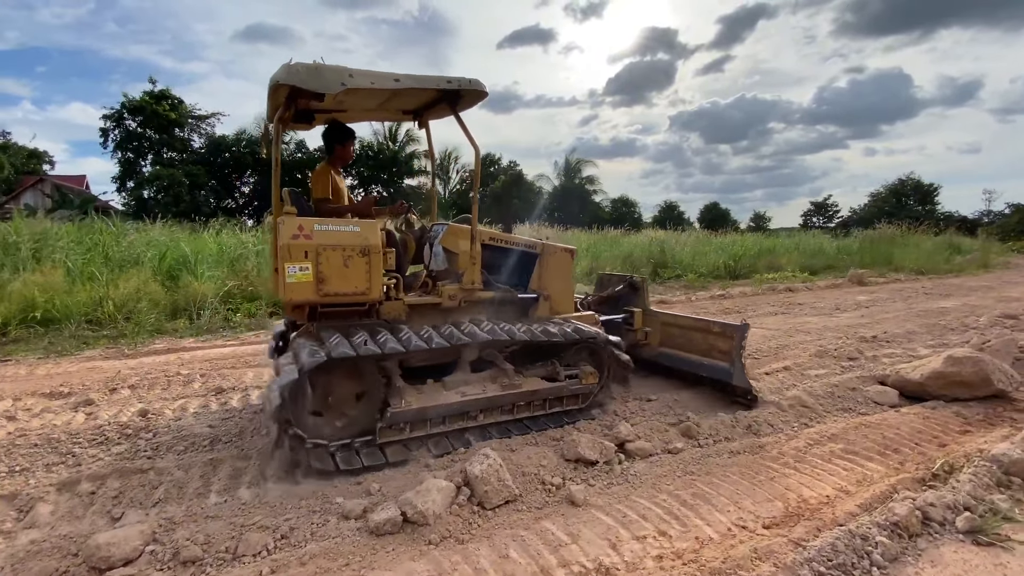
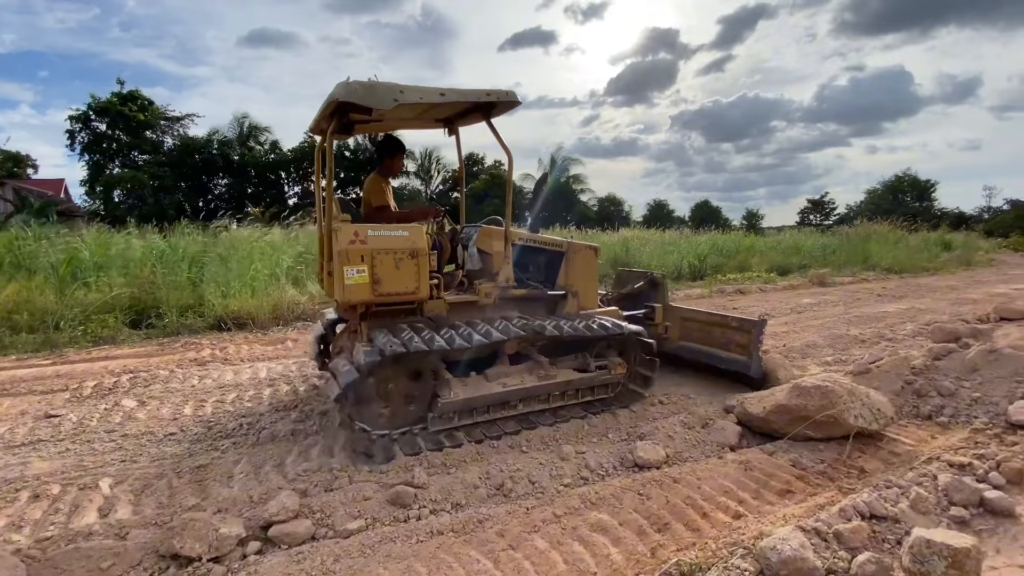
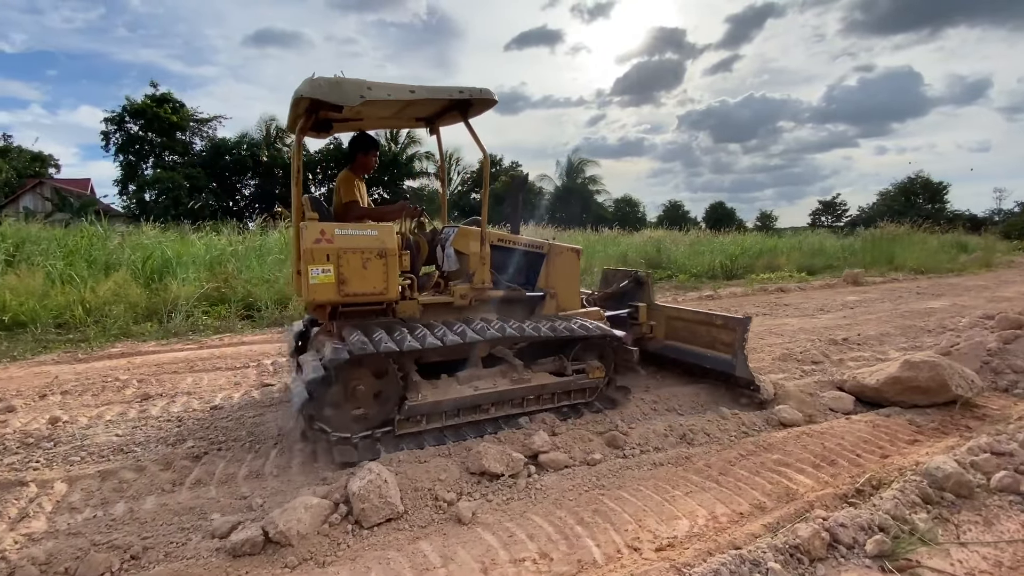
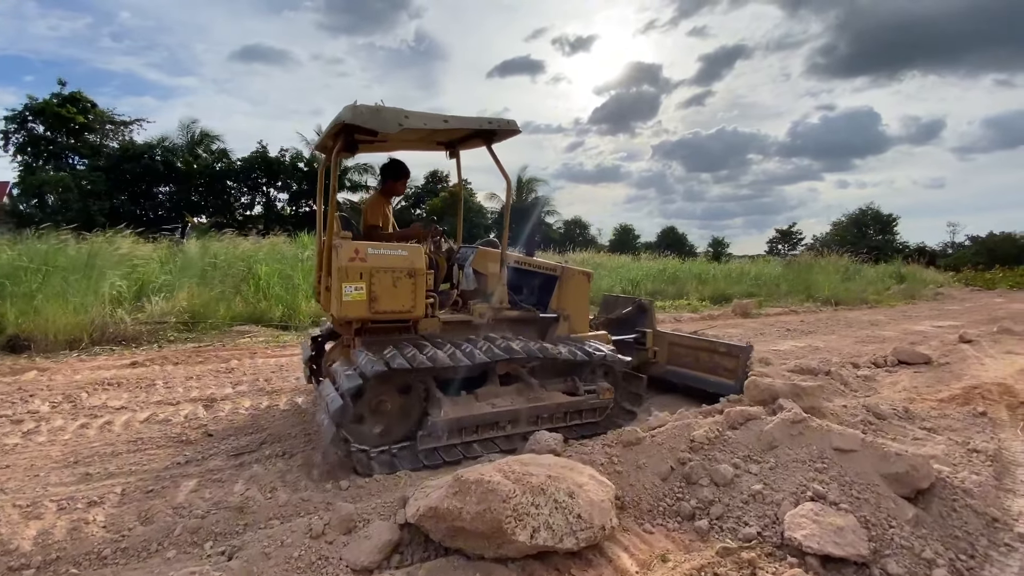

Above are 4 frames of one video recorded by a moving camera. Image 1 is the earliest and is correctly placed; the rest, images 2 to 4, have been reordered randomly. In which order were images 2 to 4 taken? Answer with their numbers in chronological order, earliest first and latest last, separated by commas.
3, 2, 4
